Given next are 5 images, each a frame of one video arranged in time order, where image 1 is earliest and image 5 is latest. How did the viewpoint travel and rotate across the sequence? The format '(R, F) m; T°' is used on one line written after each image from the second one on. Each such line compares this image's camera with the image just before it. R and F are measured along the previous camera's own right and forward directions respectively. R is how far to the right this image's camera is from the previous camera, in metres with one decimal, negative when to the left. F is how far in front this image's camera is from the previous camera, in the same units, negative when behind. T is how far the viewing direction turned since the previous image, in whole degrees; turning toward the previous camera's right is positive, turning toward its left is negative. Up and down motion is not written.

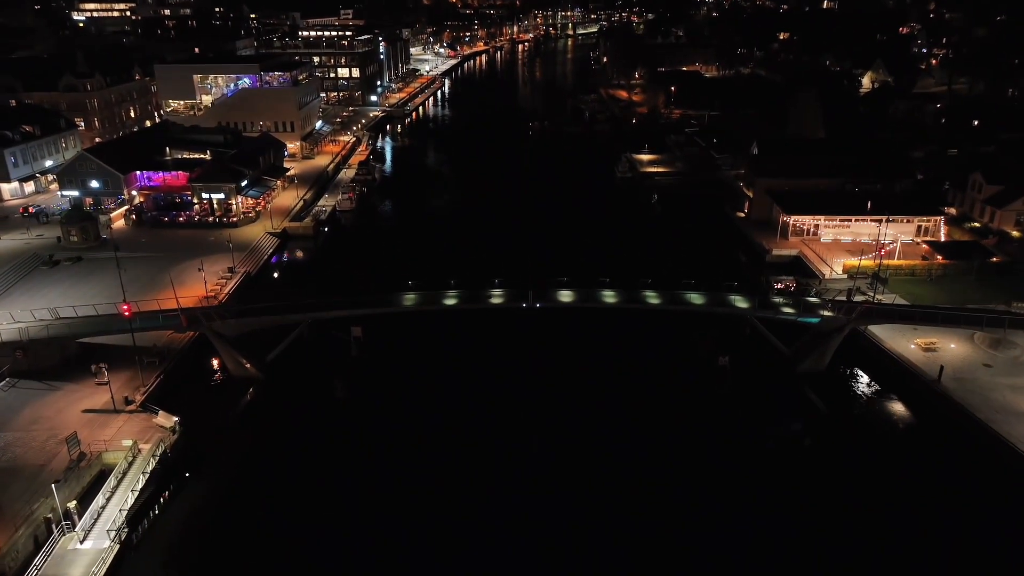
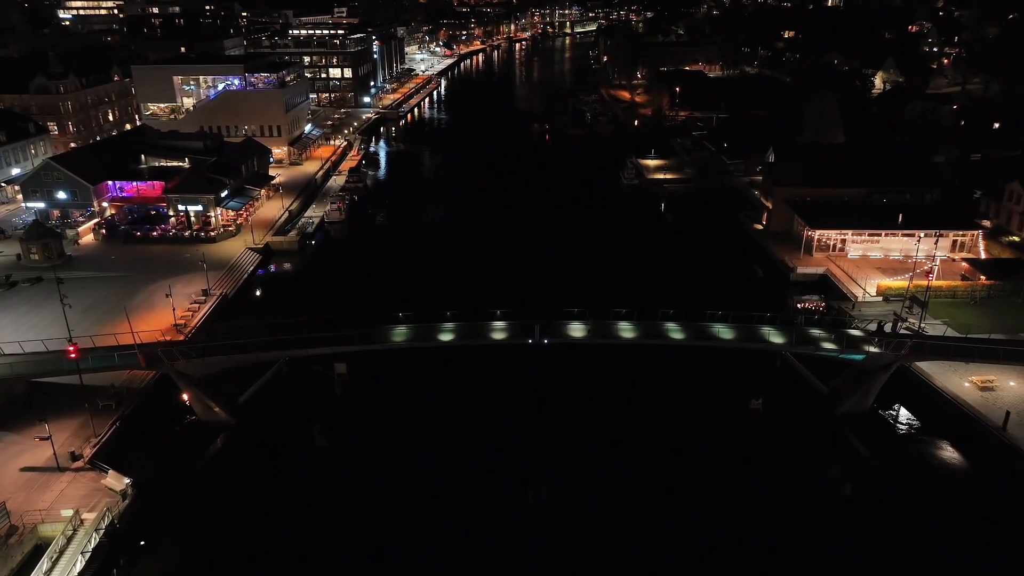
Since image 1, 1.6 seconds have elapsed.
(-0.1, +1.7) m; 0°
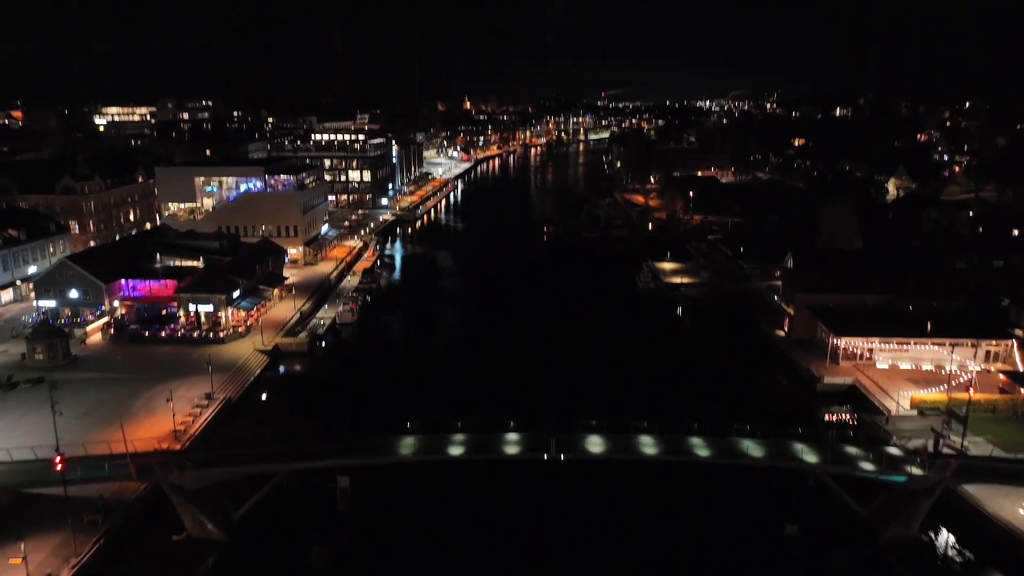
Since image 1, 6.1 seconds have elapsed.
(-0.1, +0.5) m; -1°
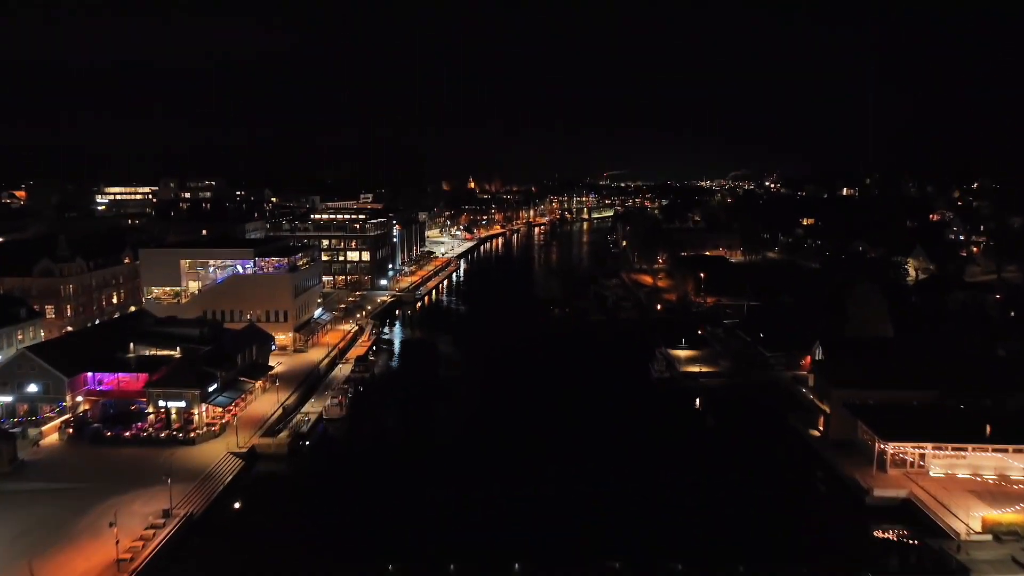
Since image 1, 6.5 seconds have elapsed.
(0.0, +1.9) m; 0°
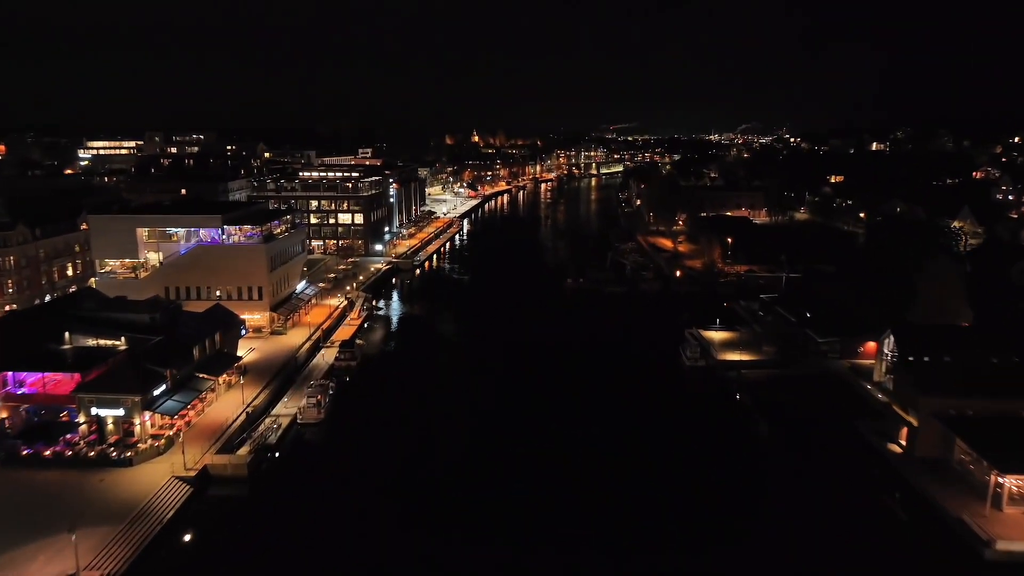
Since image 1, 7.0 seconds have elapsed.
(-0.2, +4.0) m; 0°
